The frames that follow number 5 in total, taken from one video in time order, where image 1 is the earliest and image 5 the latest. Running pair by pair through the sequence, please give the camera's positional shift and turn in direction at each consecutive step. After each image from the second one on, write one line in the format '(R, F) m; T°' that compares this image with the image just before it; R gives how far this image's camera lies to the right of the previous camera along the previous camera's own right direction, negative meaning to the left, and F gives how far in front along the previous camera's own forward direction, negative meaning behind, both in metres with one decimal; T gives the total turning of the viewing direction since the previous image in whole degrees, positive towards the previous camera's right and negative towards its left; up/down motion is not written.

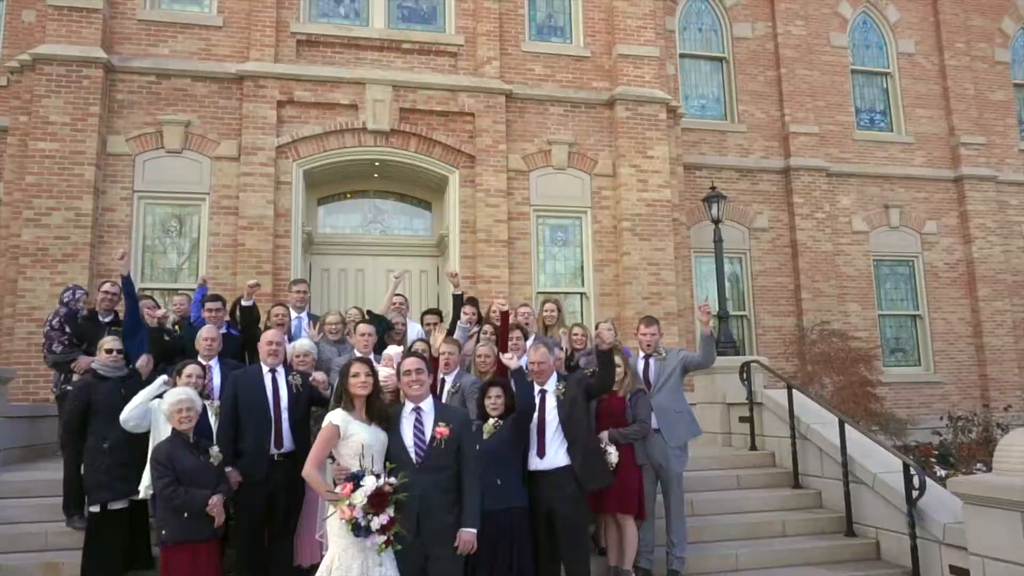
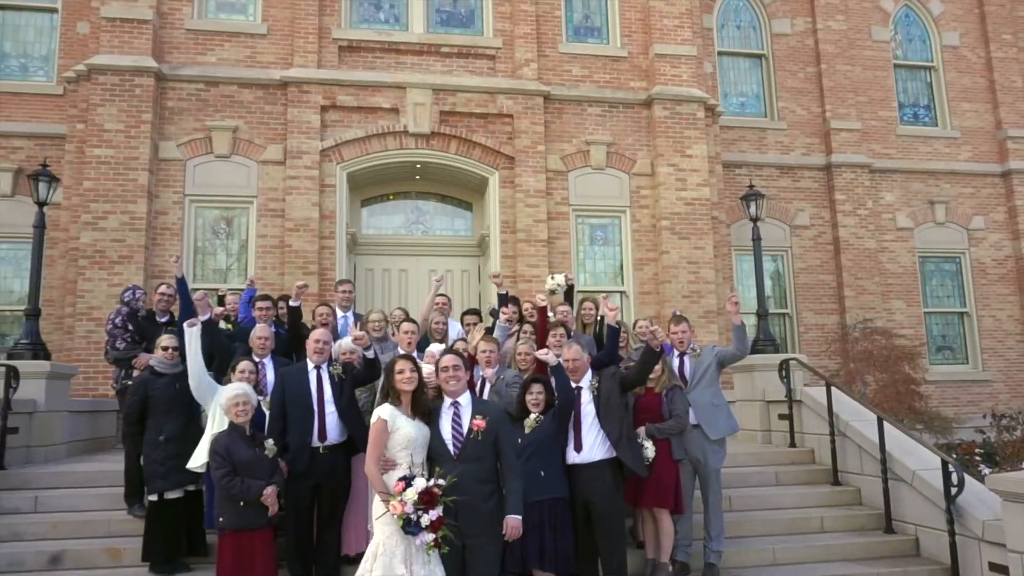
(0.0, -0.1) m; -3°
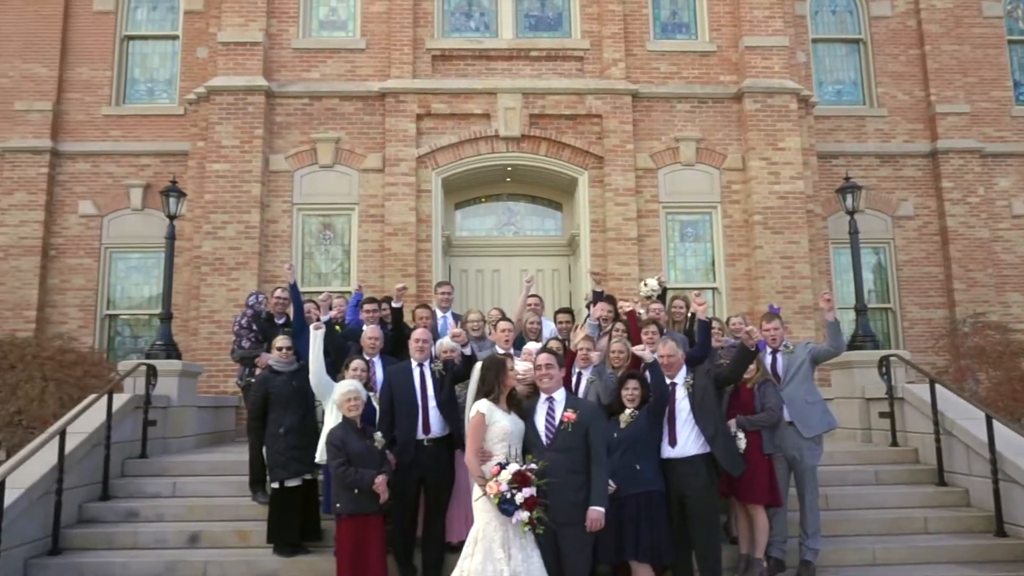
(0.0, -0.3) m; -7°
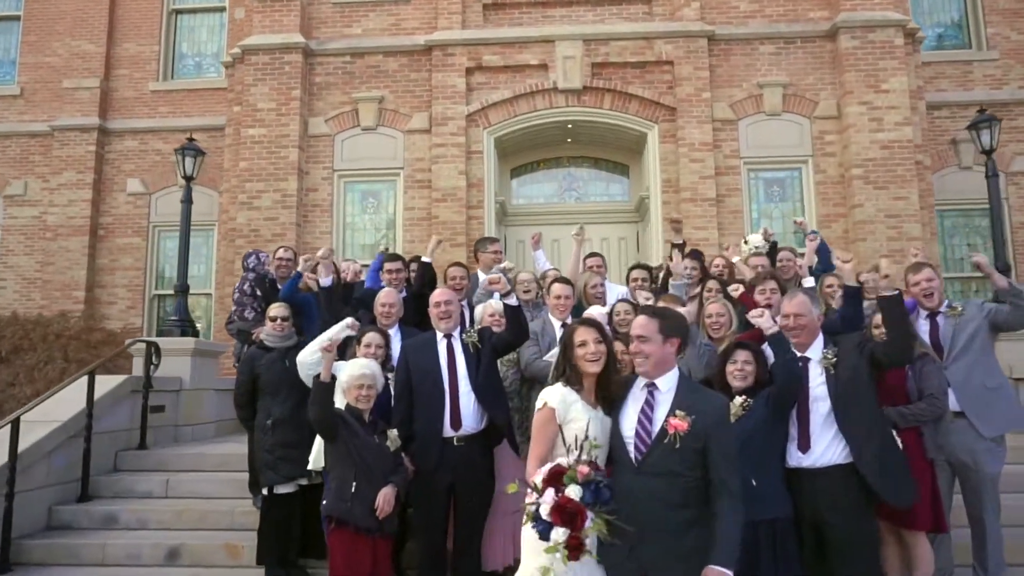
(+0.1, +1.2) m; -5°
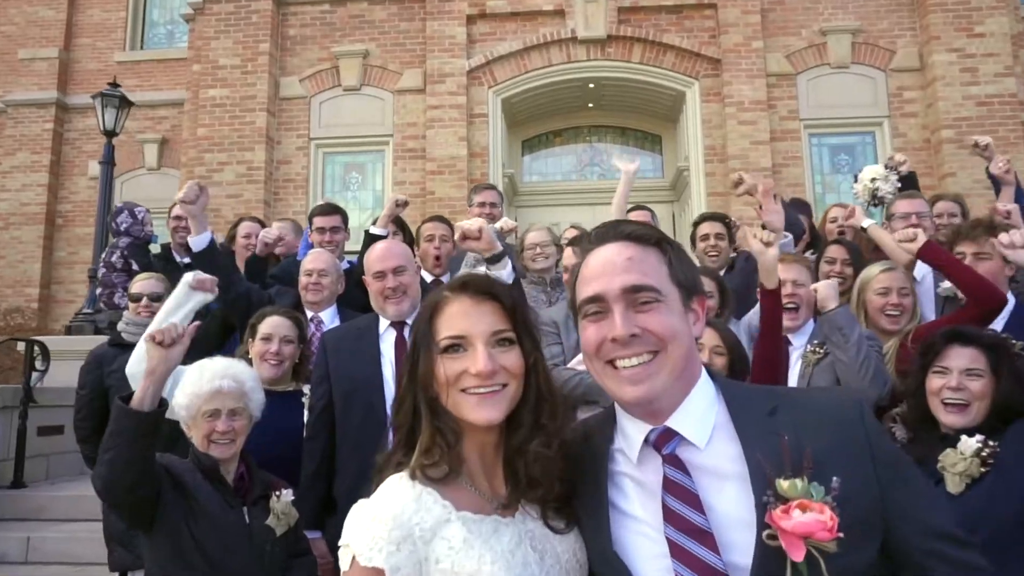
(0.0, +1.9) m; -1°
